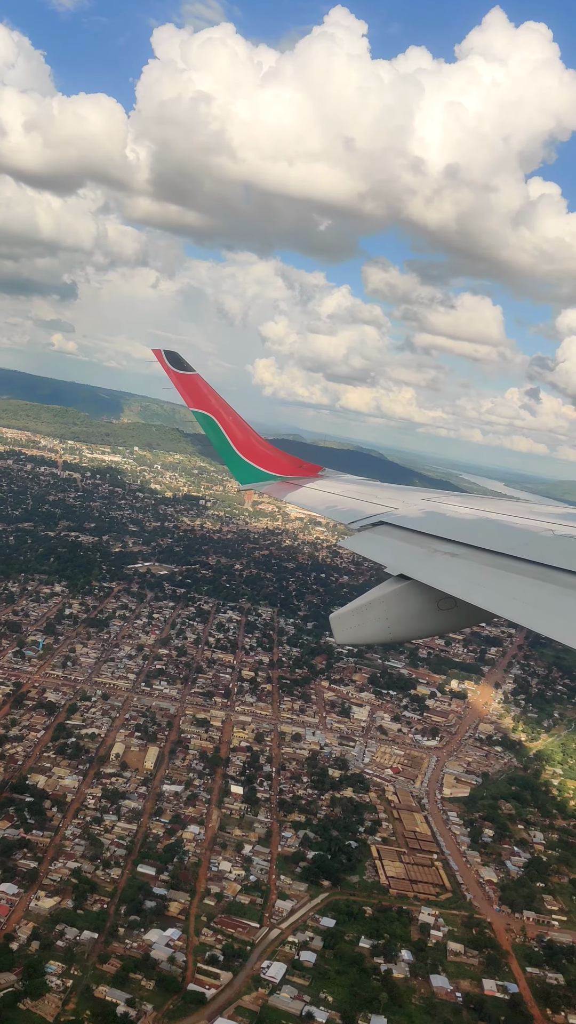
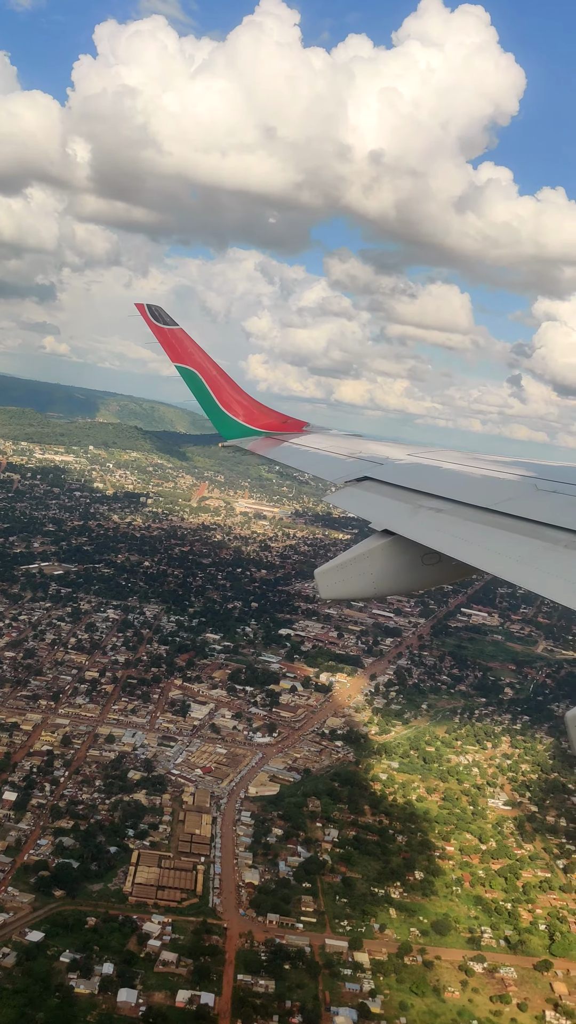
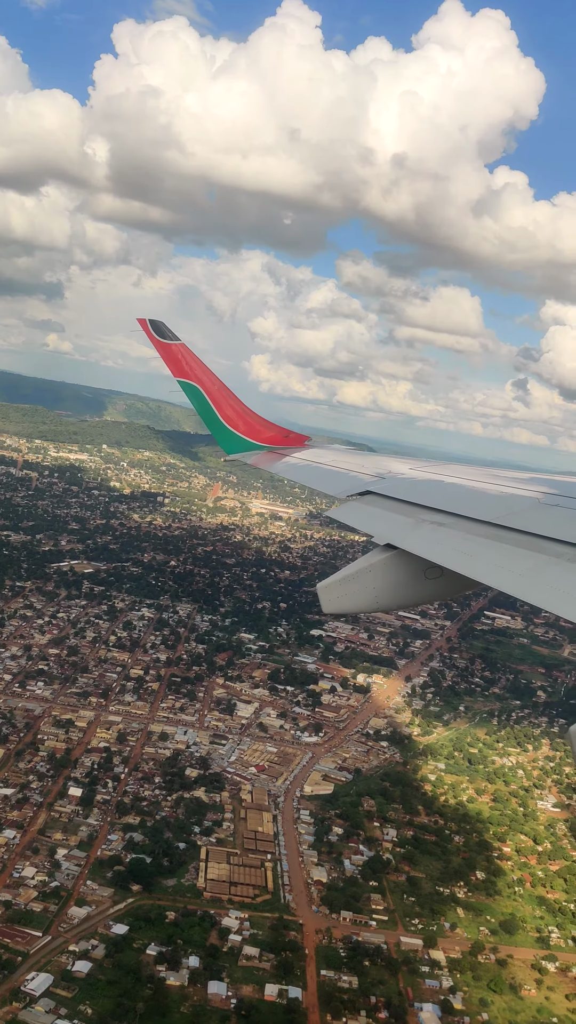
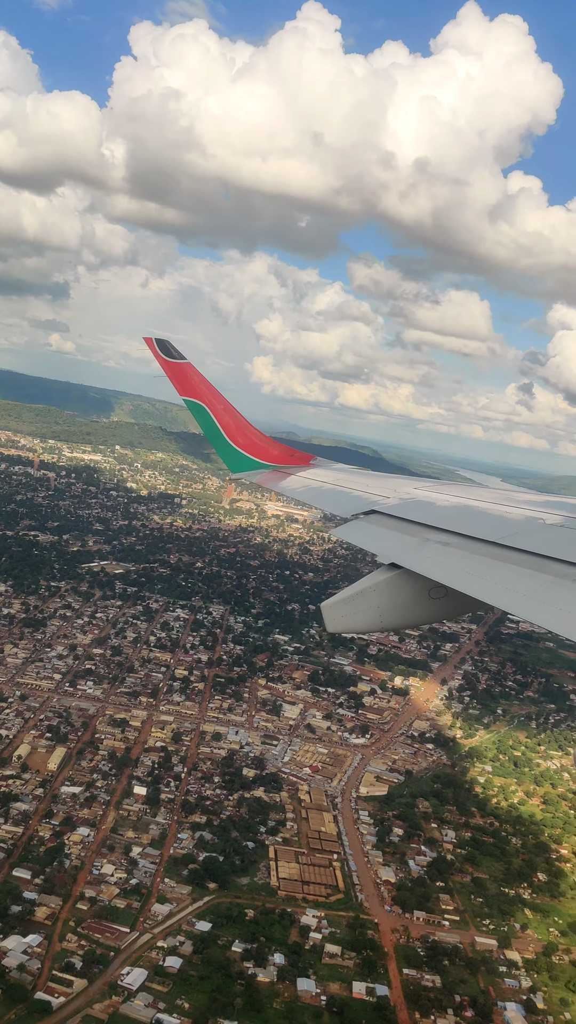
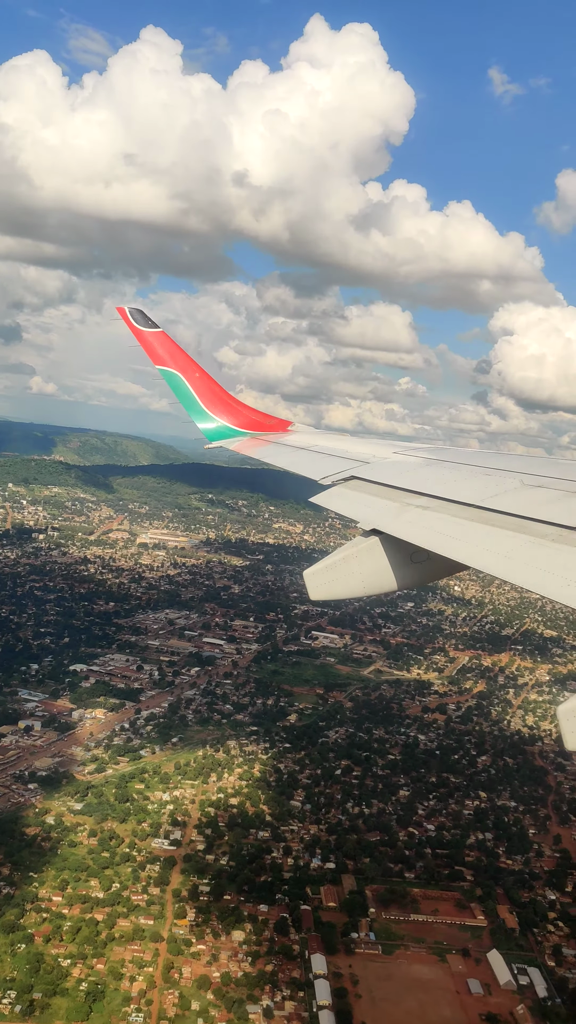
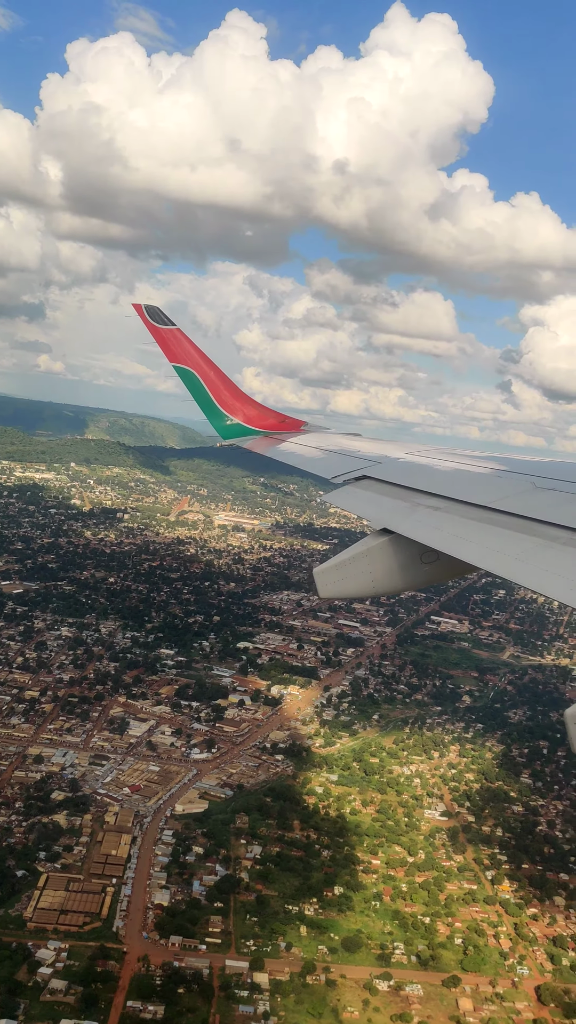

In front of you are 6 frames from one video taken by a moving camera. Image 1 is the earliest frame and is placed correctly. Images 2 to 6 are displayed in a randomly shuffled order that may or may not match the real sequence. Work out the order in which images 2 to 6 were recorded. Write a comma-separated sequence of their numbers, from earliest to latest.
4, 3, 2, 6, 5
